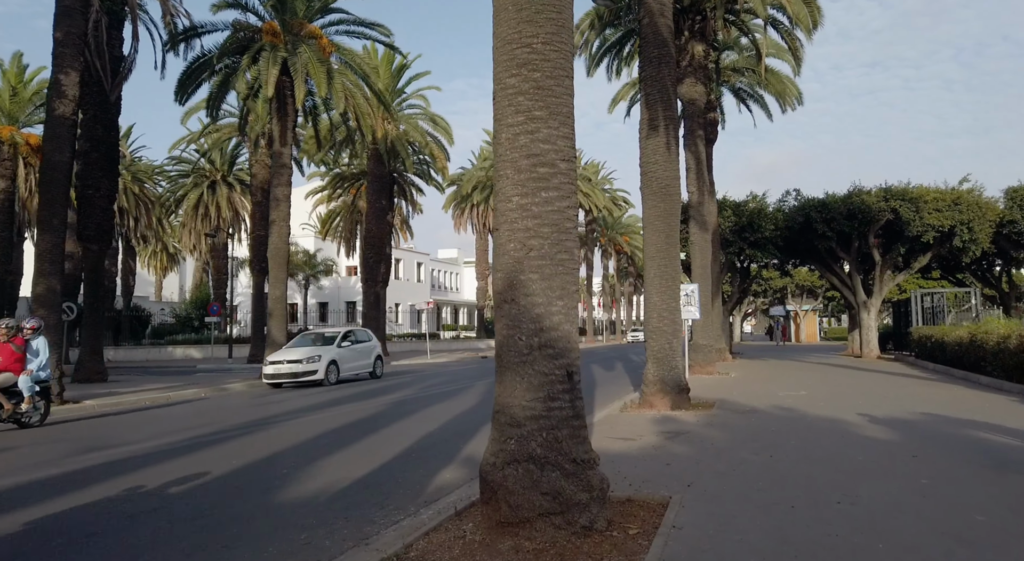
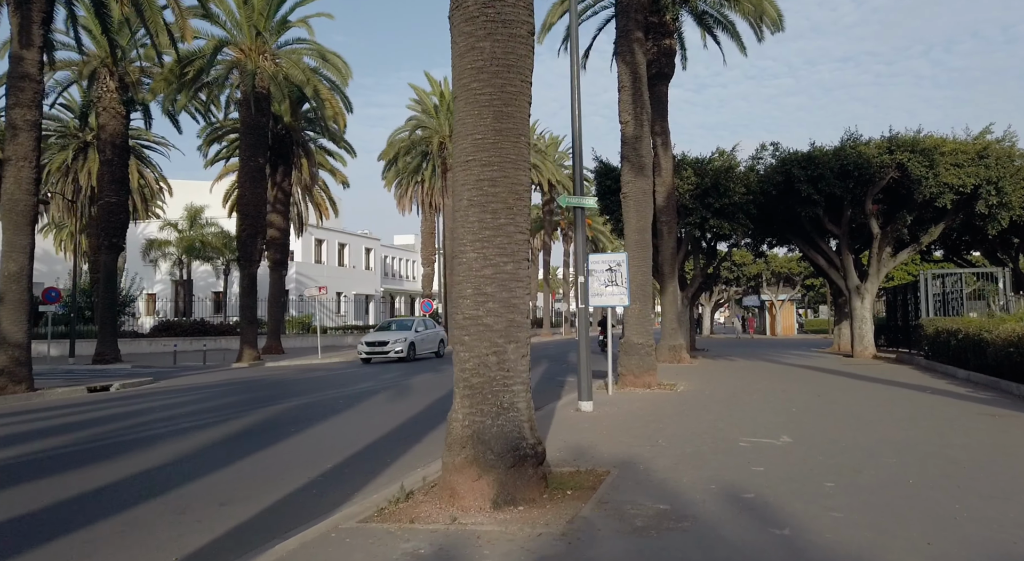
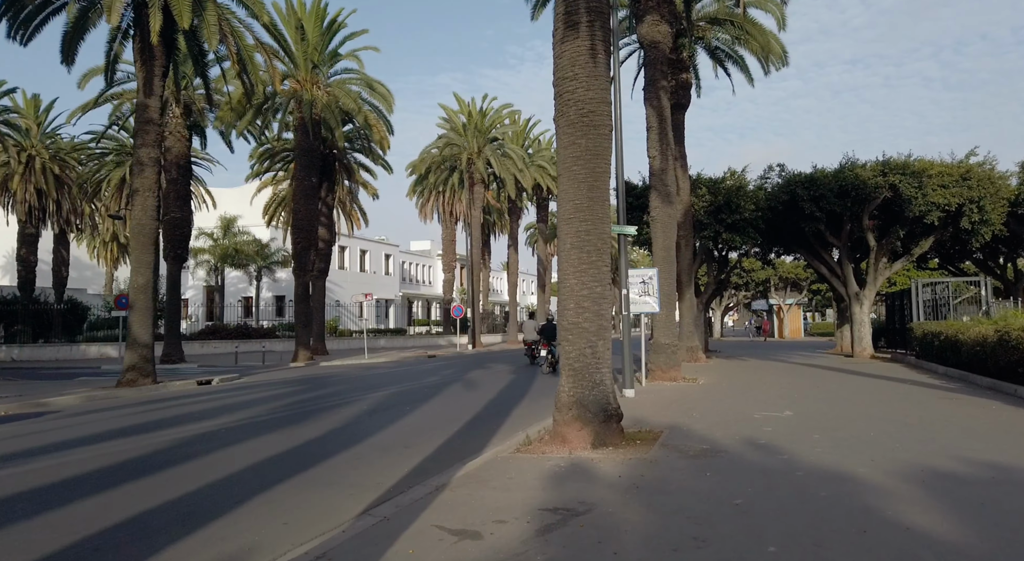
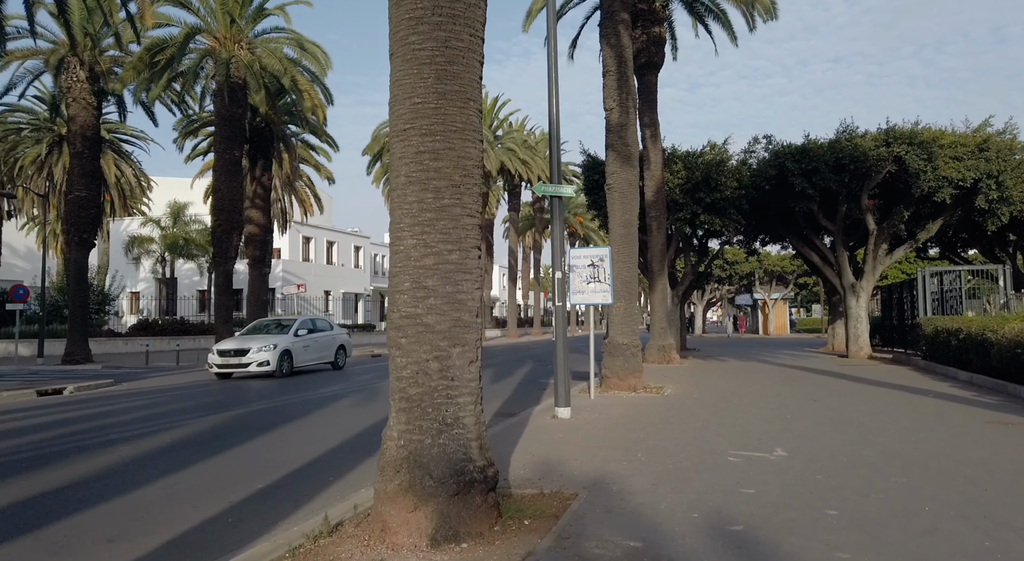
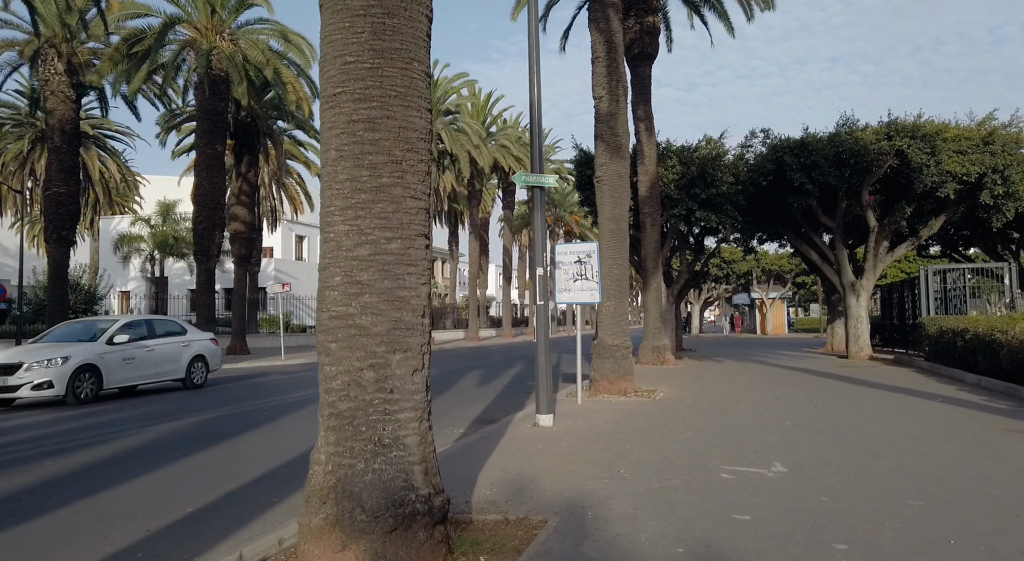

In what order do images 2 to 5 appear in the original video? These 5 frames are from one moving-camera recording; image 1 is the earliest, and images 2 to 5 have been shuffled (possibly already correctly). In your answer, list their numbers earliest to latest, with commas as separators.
3, 2, 4, 5
